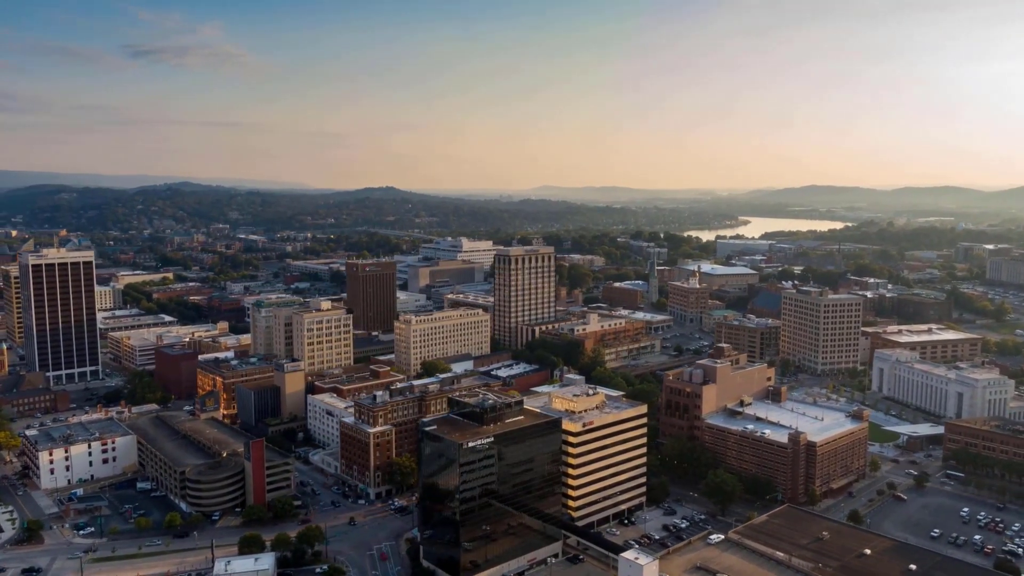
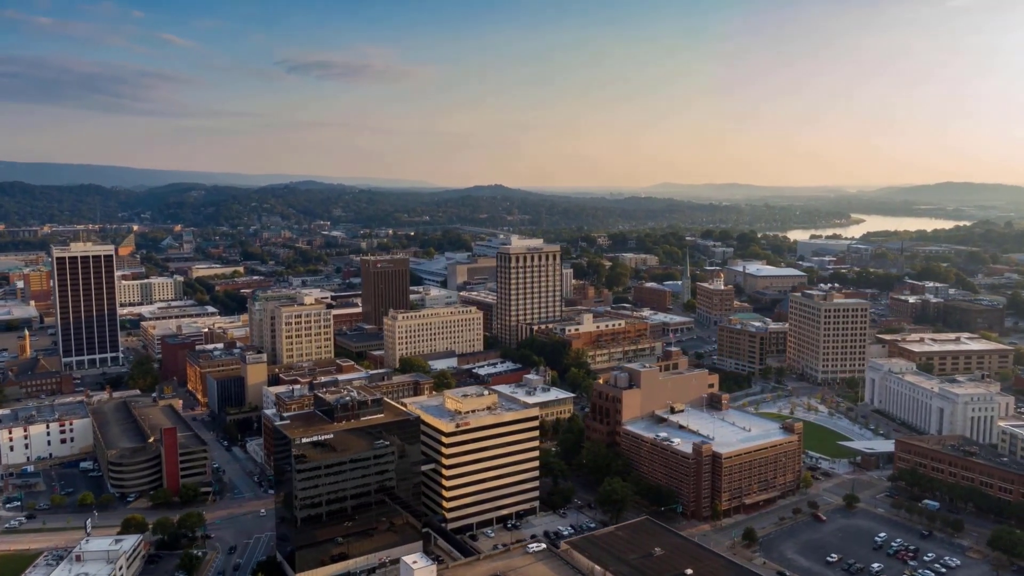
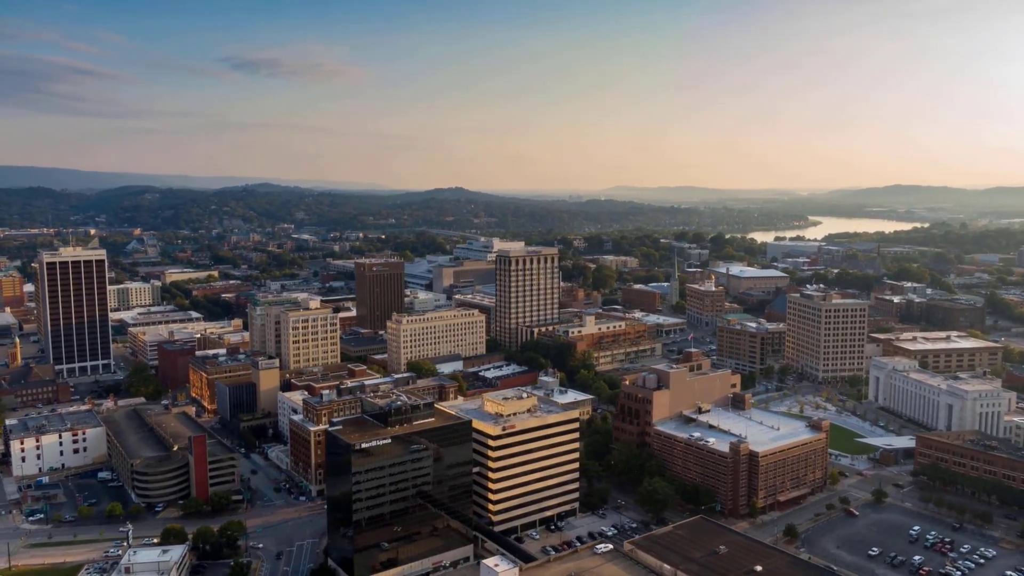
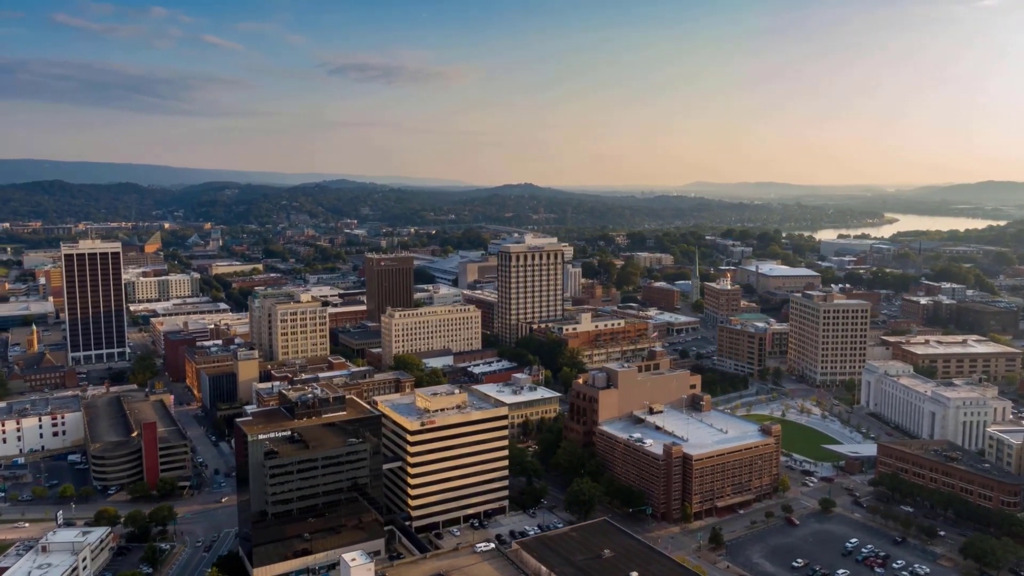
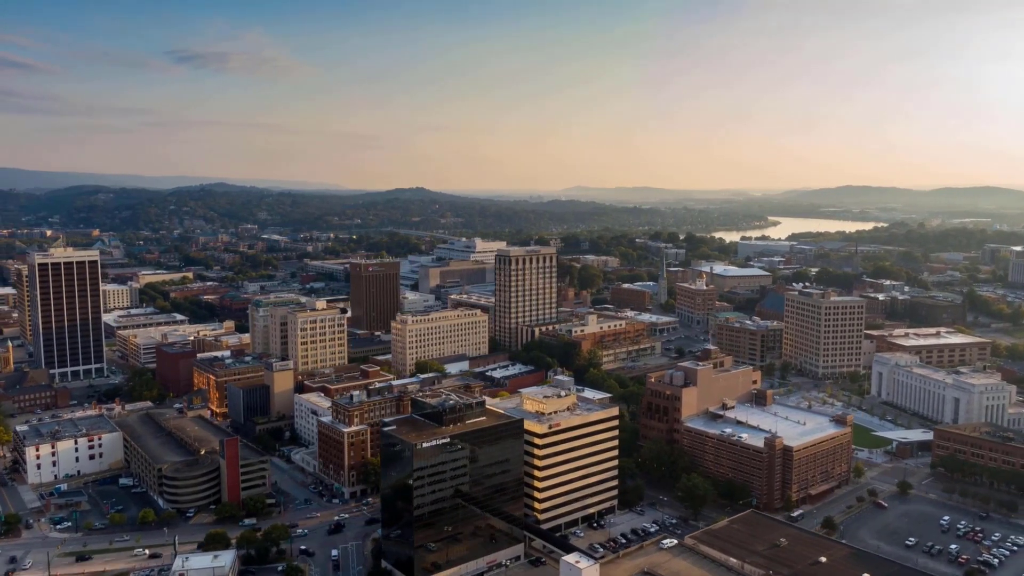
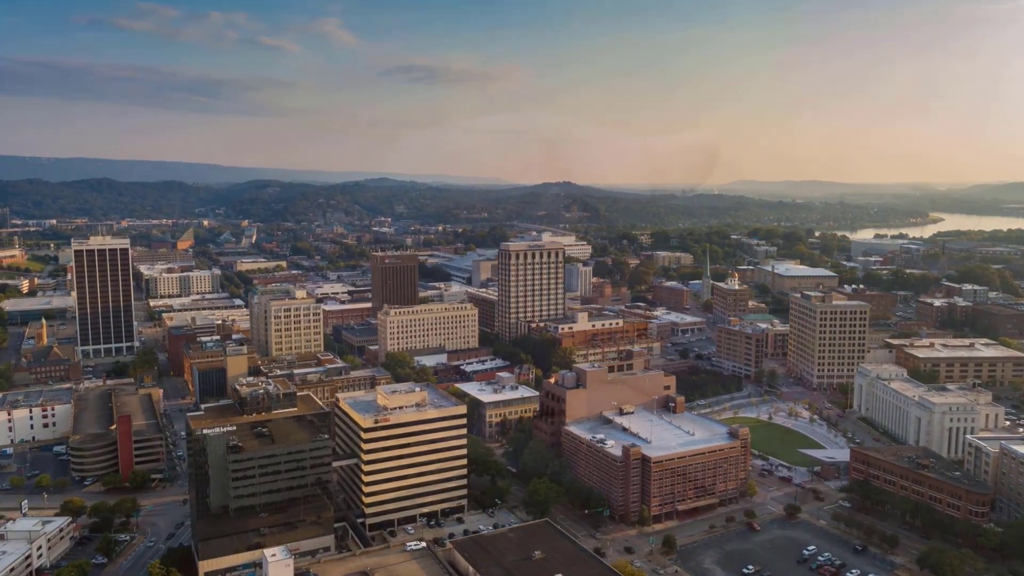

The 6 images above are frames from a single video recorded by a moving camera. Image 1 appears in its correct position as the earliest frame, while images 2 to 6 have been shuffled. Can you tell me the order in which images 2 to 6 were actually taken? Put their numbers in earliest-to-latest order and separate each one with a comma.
5, 3, 2, 4, 6
